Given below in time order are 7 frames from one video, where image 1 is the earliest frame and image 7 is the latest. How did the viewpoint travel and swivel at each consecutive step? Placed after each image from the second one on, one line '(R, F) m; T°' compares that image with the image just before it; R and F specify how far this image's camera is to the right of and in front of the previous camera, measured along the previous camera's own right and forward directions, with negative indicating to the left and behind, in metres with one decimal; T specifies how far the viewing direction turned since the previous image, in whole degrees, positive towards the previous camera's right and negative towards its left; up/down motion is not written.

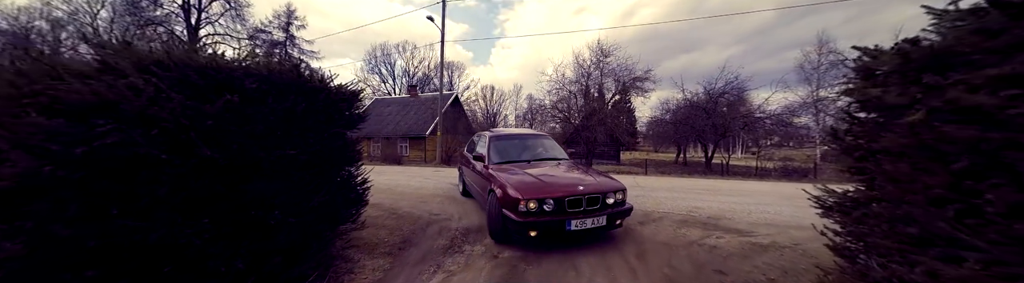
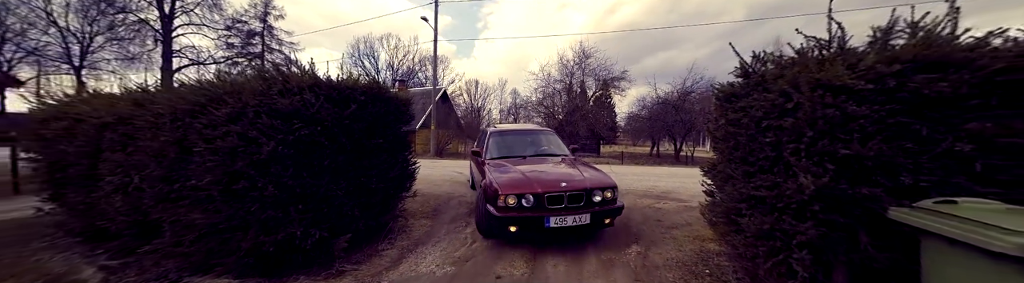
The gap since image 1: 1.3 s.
(-0.4, -1.3) m; +4°
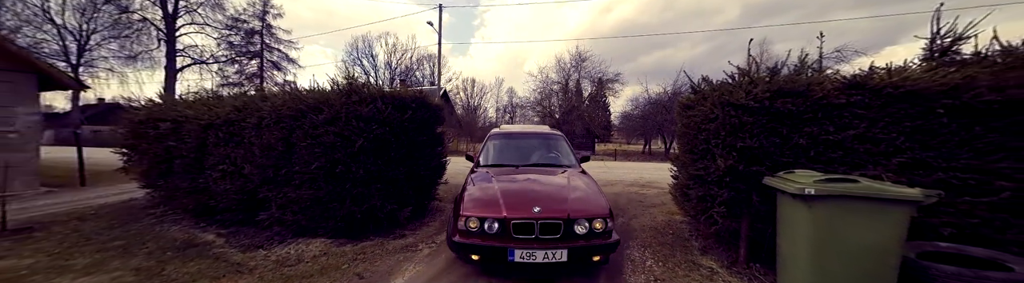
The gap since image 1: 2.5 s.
(-0.3, -1.0) m; +1°
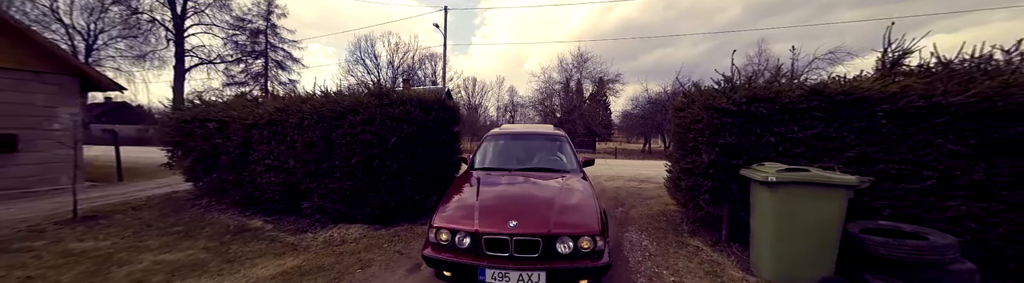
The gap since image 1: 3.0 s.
(-0.2, -0.5) m; 0°
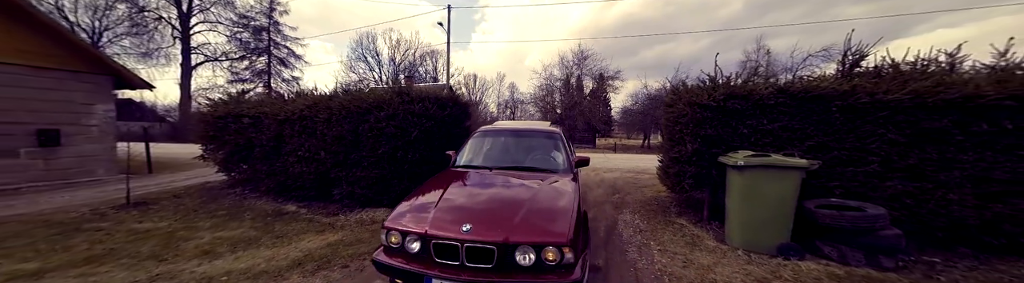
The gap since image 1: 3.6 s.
(-0.1, -0.5) m; 0°
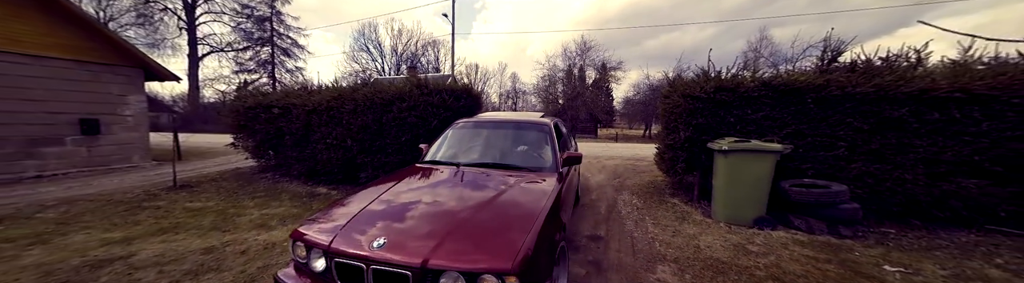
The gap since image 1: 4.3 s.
(-0.2, -0.5) m; 0°
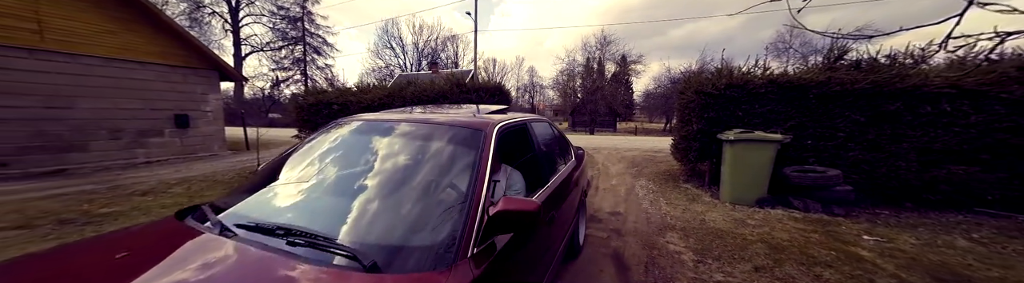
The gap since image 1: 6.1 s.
(-0.3, -0.7) m; -4°
